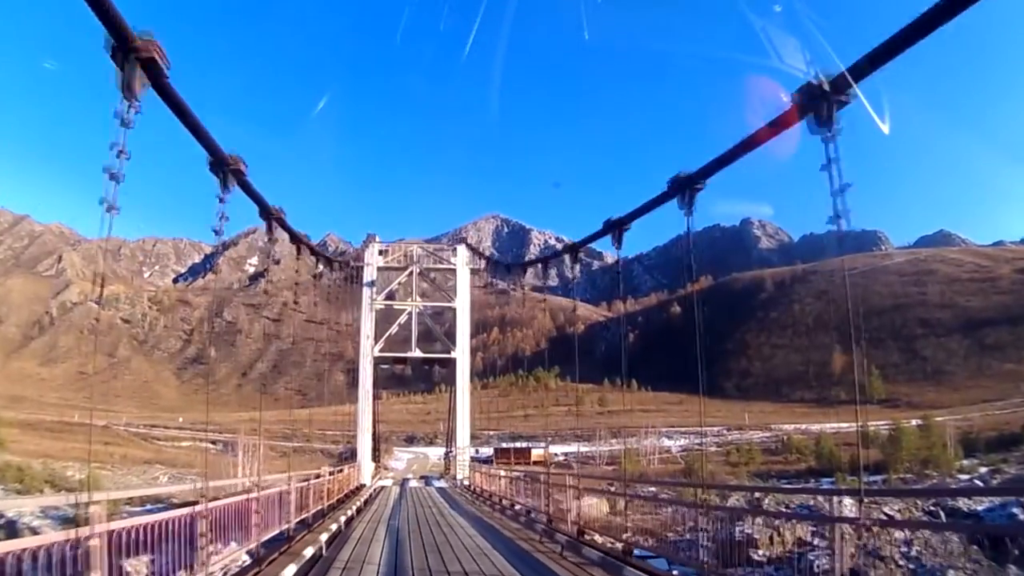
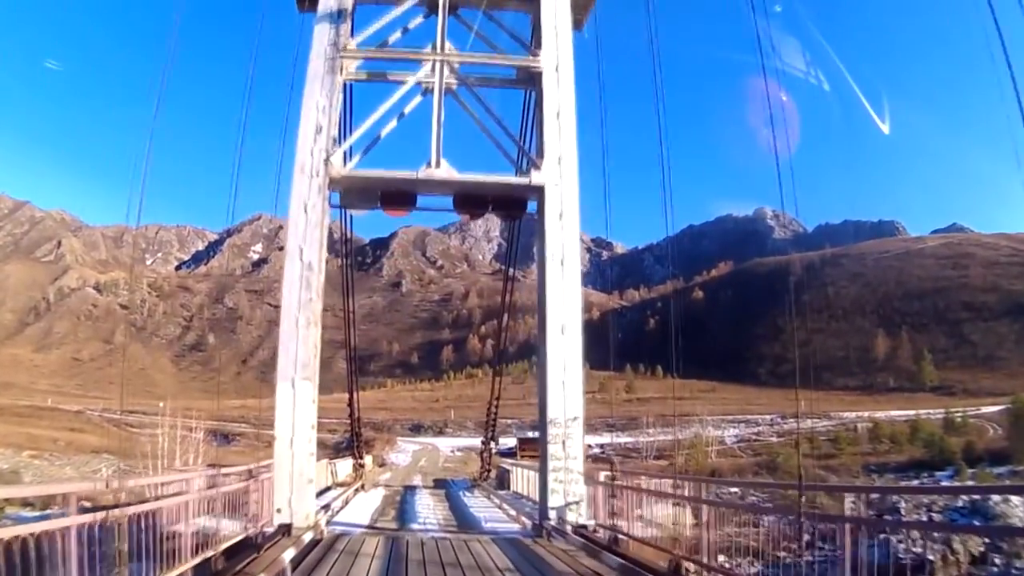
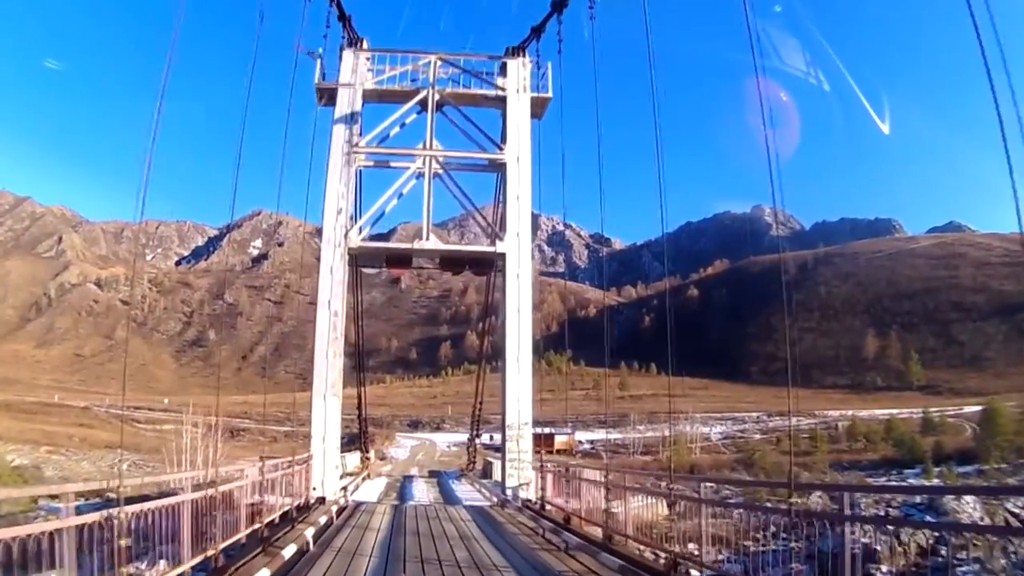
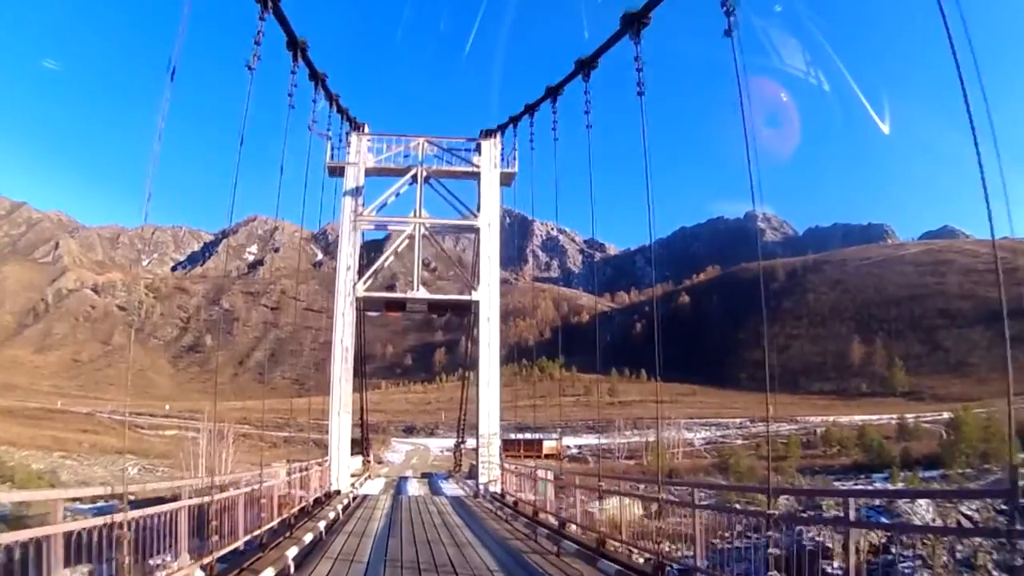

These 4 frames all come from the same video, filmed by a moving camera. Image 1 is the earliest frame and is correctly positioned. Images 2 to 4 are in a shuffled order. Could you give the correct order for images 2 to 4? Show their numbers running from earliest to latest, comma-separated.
4, 3, 2
